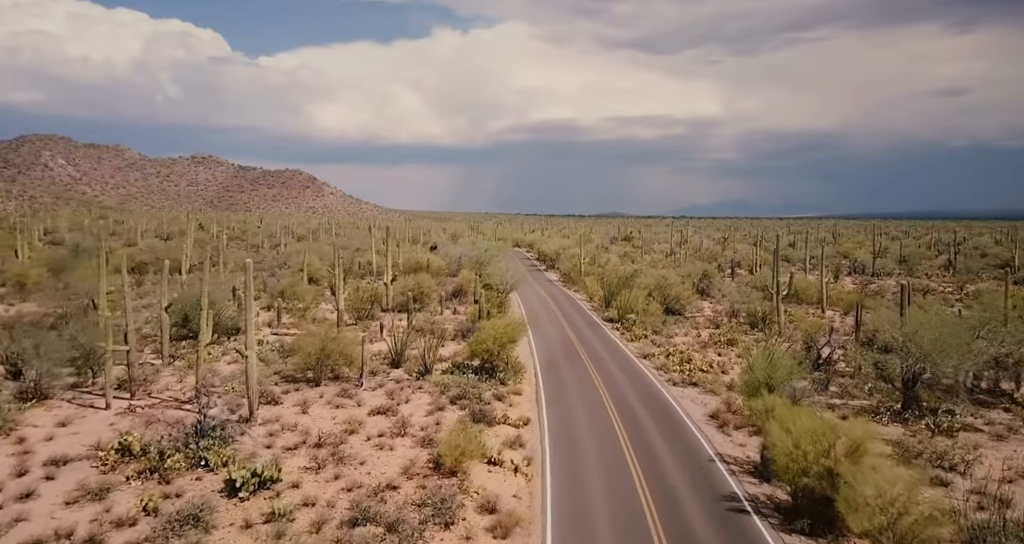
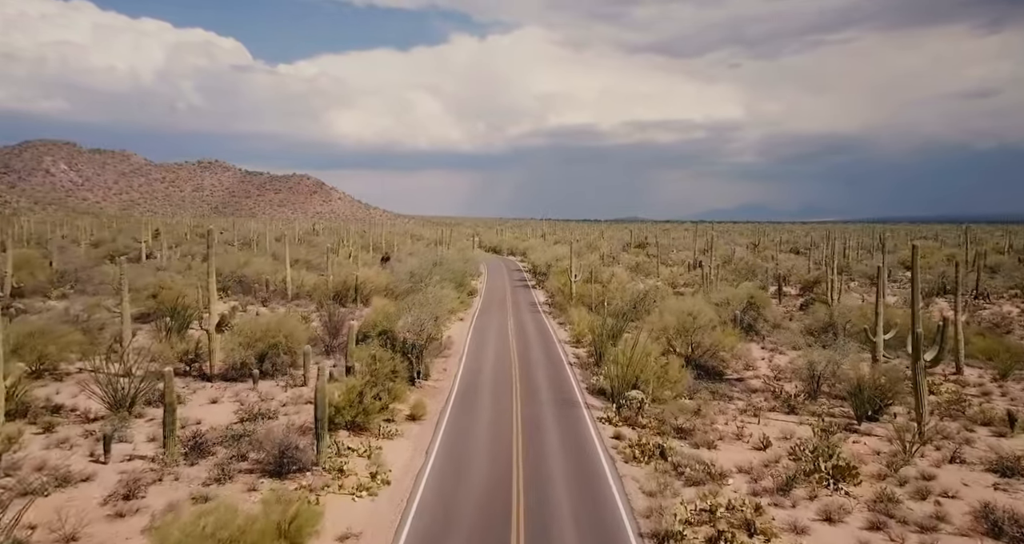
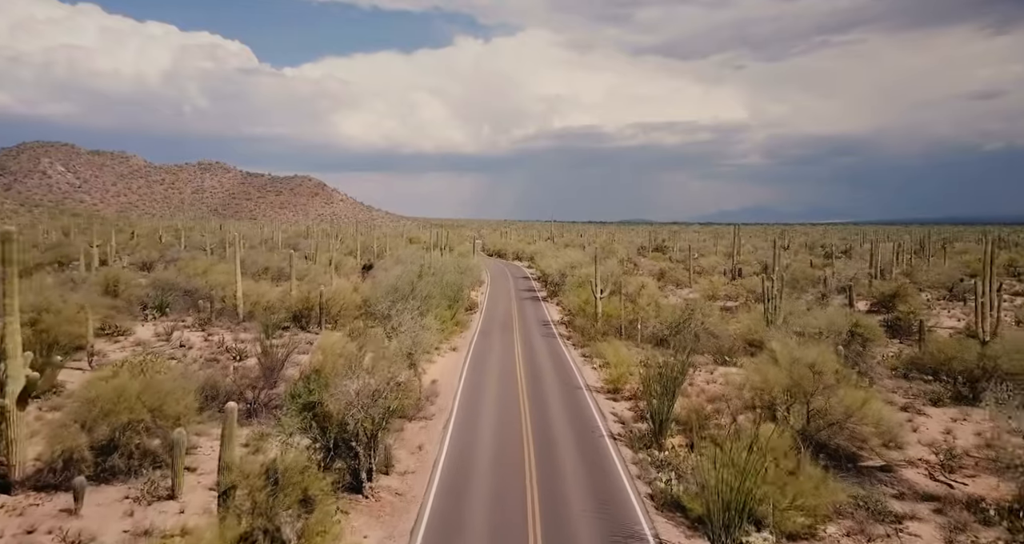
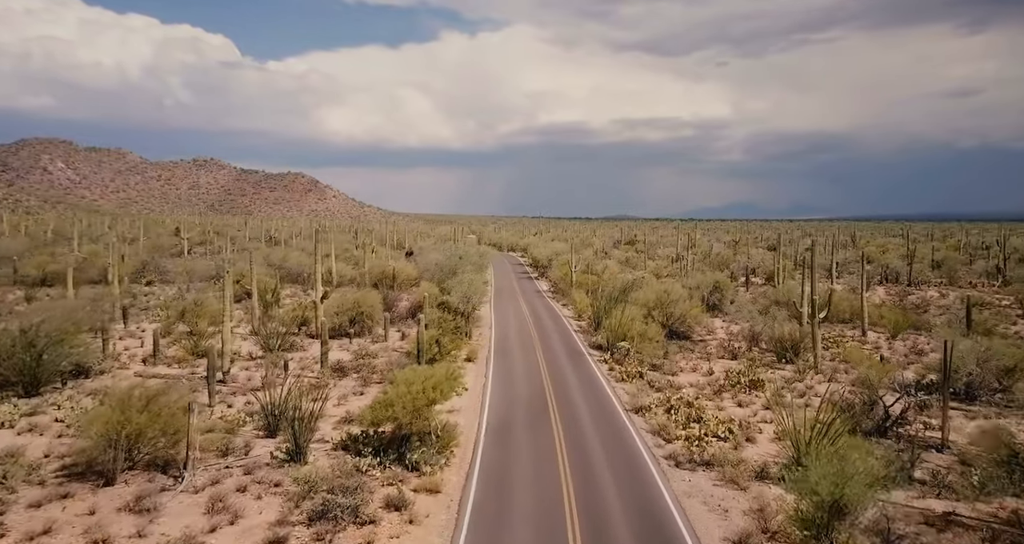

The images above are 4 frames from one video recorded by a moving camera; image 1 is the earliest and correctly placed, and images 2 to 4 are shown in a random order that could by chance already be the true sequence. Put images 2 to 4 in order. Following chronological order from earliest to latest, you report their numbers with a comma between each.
4, 2, 3
